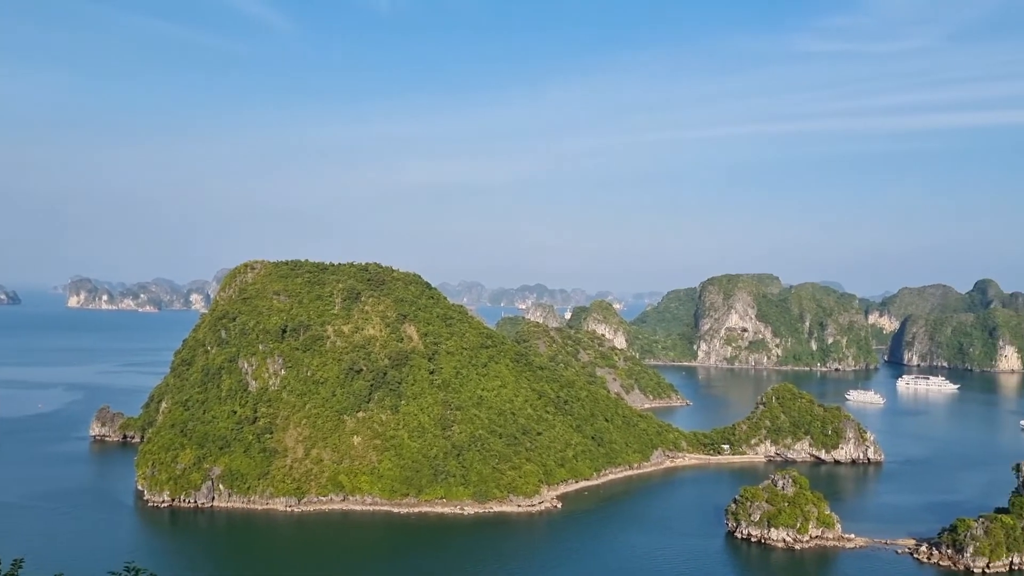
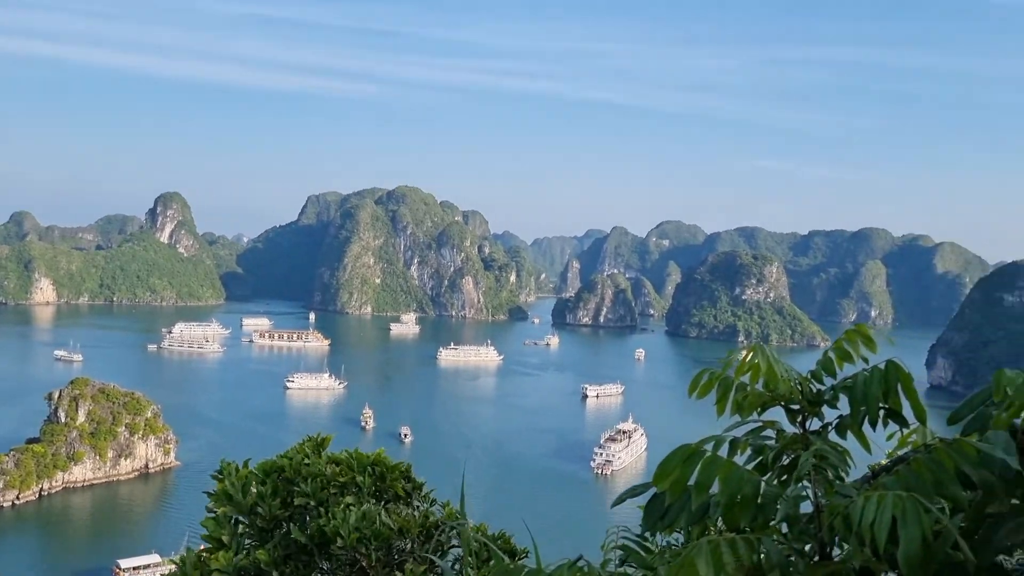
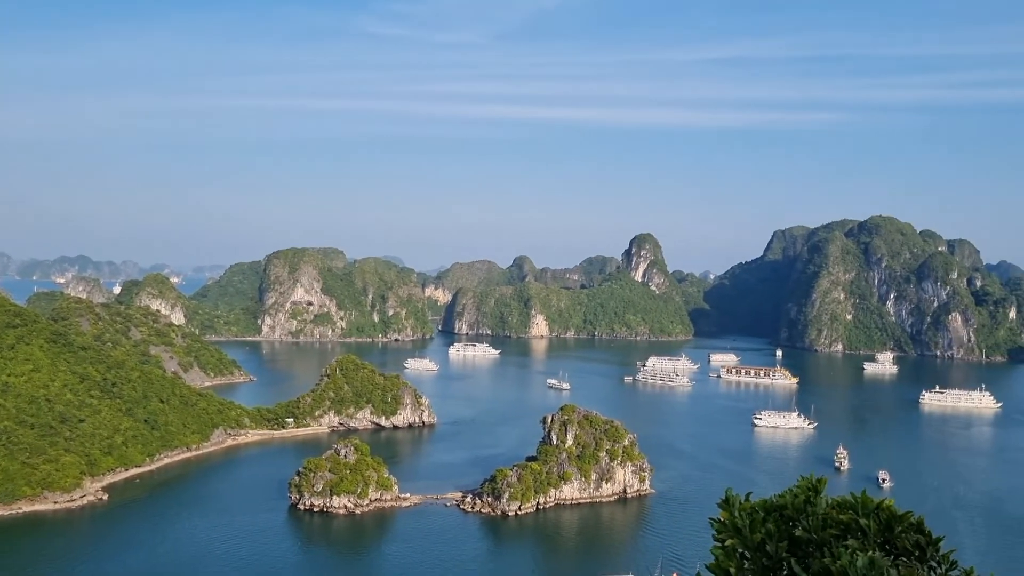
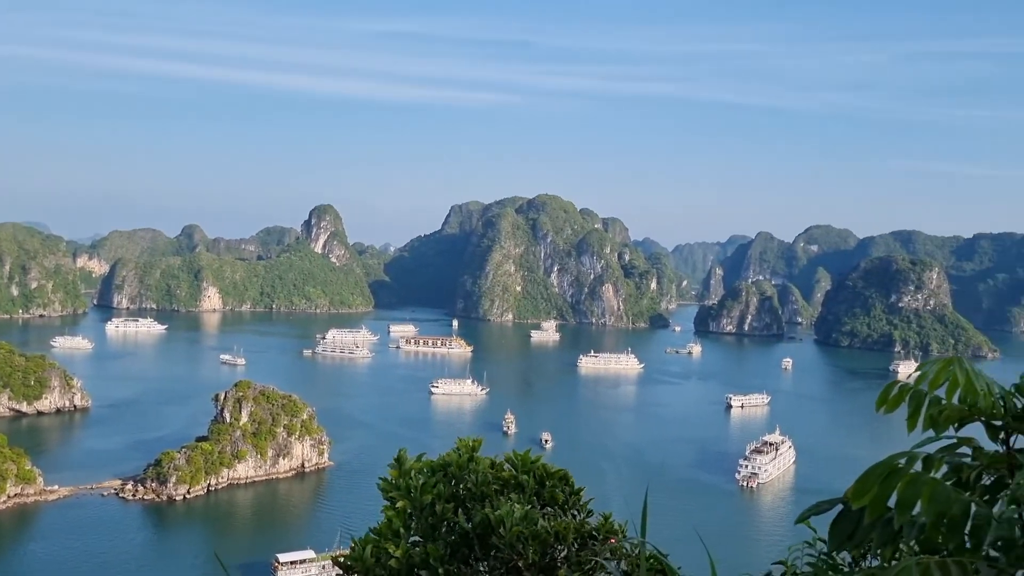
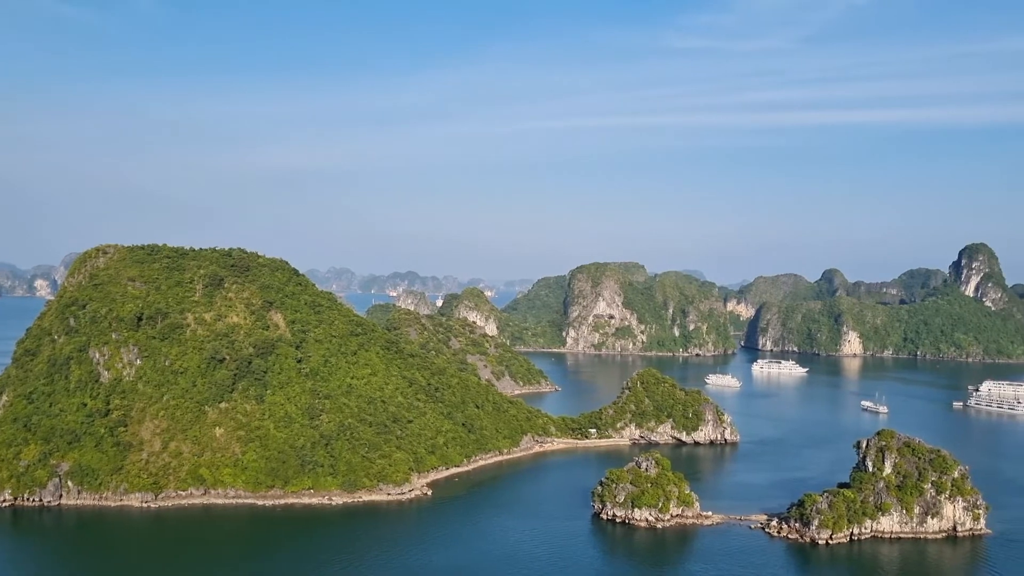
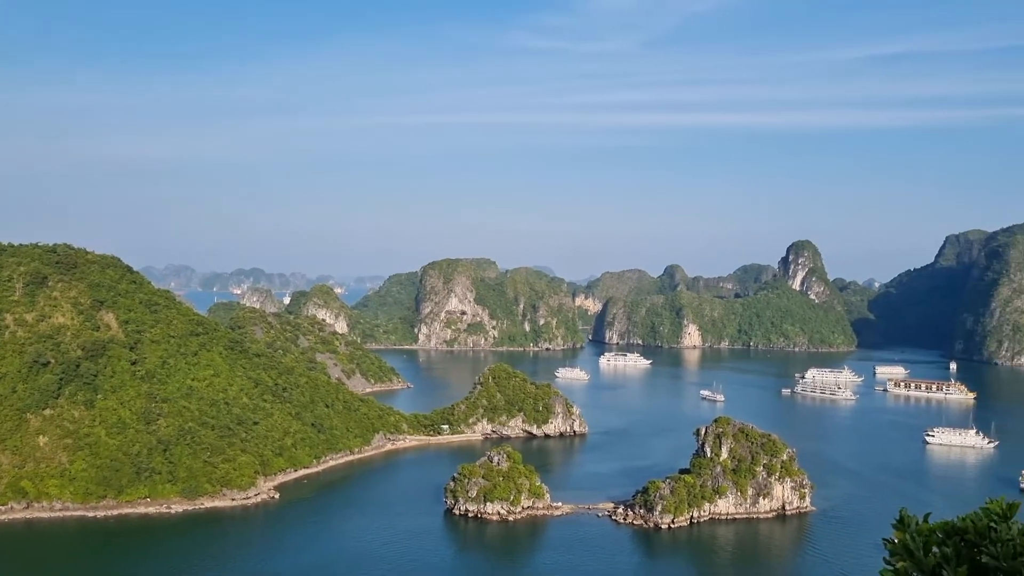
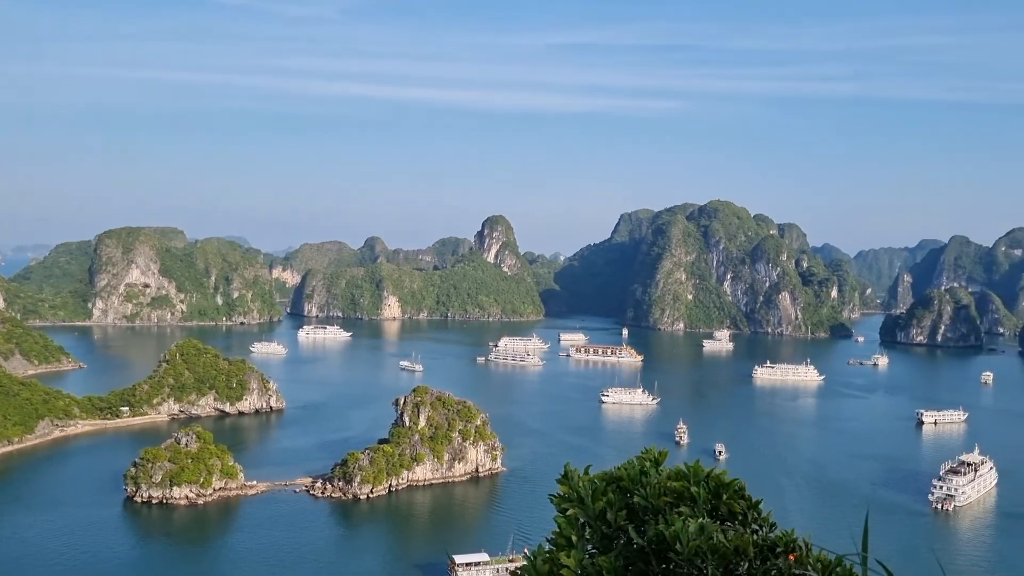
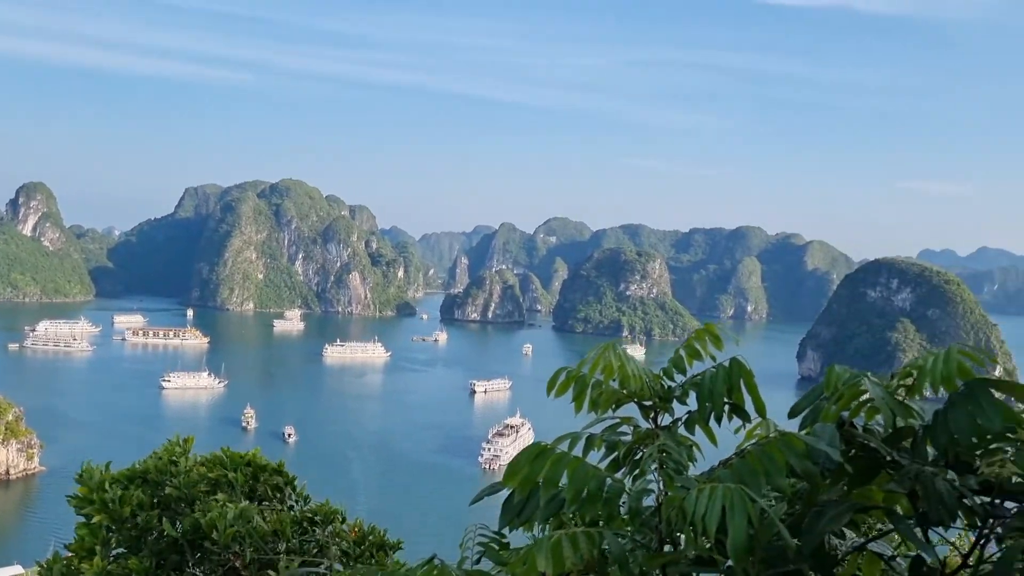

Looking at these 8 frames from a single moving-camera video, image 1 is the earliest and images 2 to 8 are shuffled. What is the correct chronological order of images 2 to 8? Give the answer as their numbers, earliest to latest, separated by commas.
5, 6, 3, 7, 4, 2, 8
